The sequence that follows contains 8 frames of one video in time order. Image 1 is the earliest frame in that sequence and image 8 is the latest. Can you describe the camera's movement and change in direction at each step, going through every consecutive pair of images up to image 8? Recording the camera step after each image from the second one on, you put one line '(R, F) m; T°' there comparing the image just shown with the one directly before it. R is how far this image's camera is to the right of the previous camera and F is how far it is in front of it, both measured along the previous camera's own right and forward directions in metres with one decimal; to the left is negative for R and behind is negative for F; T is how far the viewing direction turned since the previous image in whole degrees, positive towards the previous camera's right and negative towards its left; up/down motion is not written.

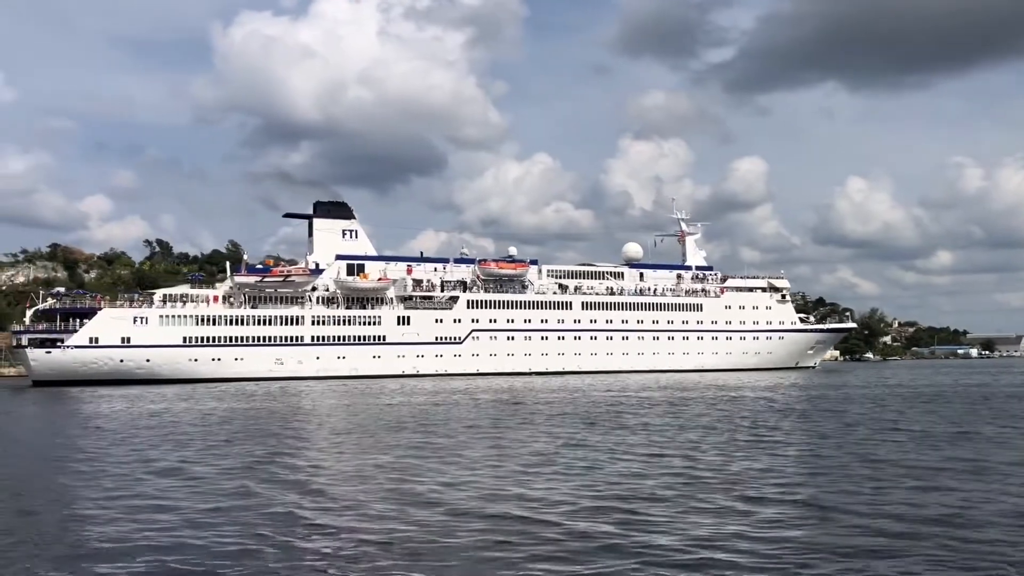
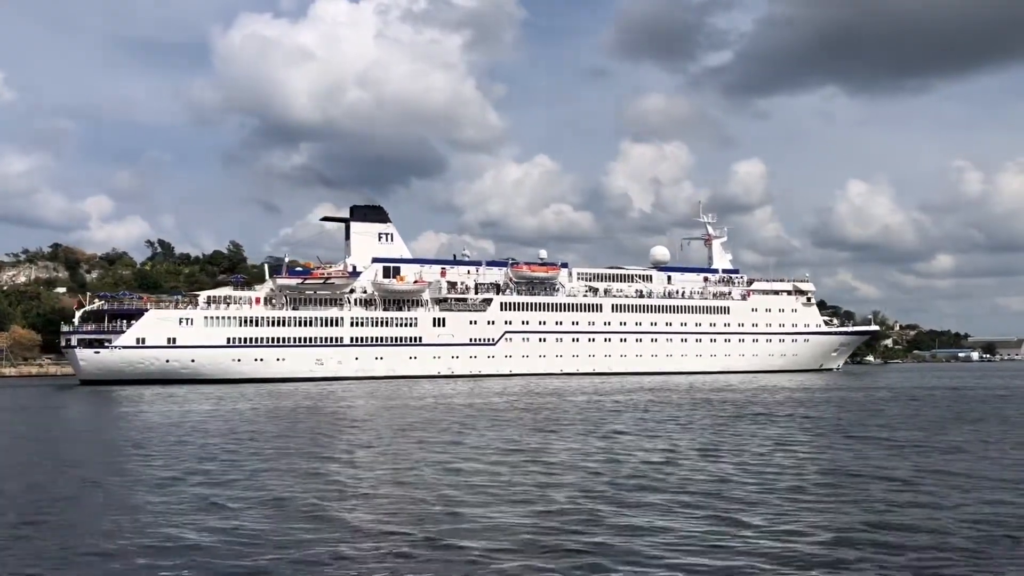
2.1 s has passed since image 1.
(-1.6, -0.9) m; 0°
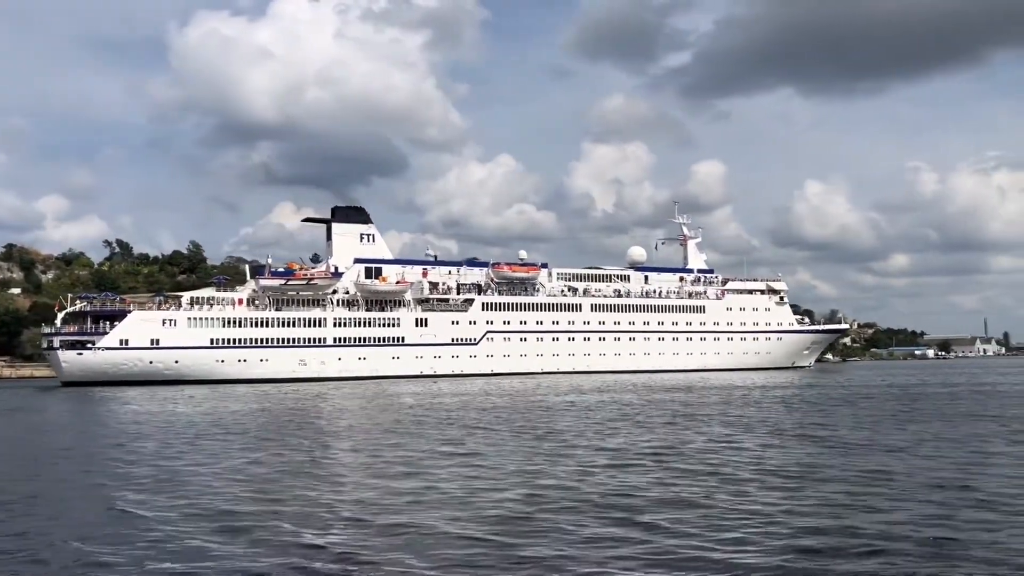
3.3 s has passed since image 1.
(-0.9, -0.5) m; +2°
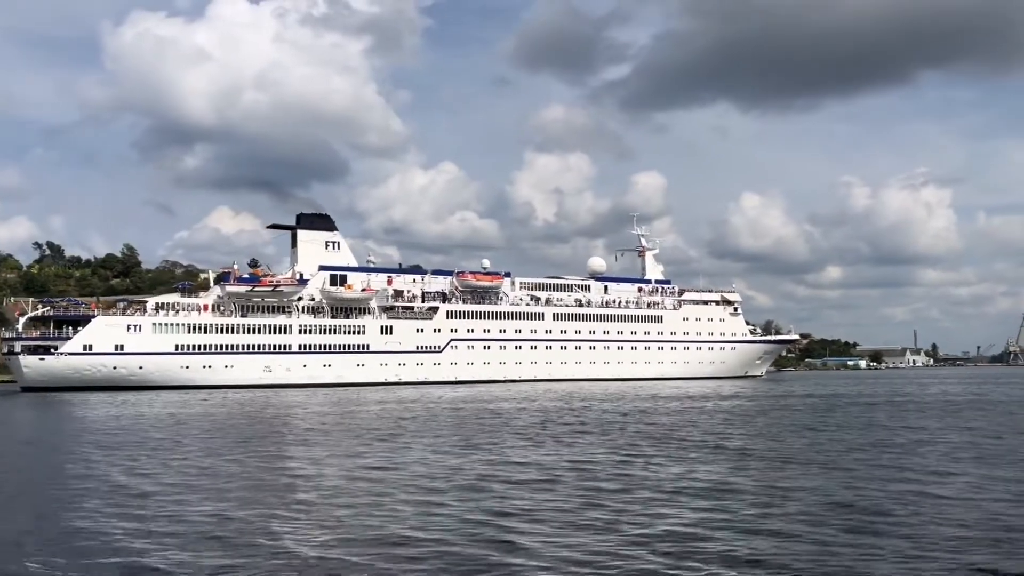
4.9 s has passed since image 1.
(-1.1, -0.7) m; +4°
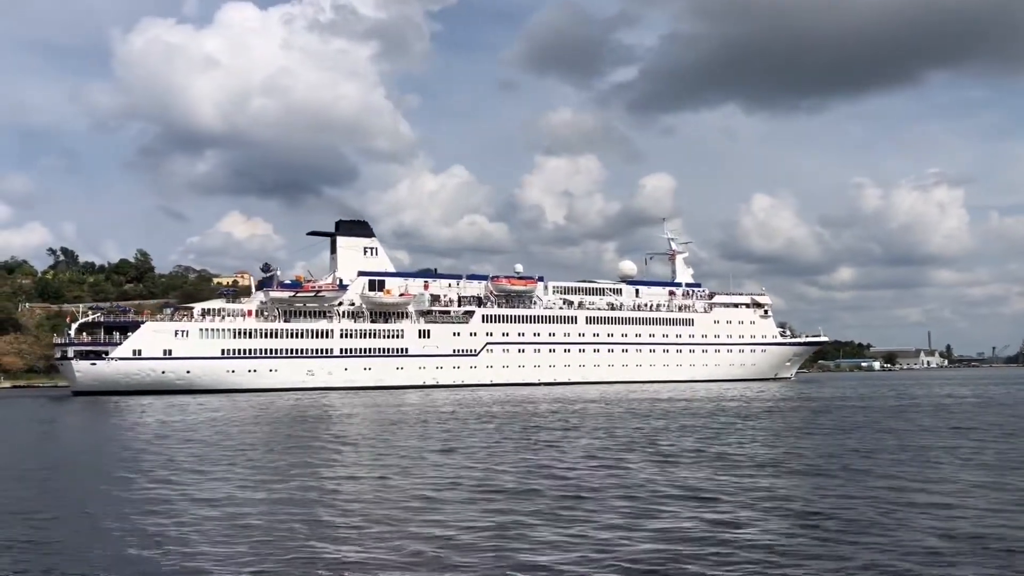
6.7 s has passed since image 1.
(-1.2, -0.8) m; -1°
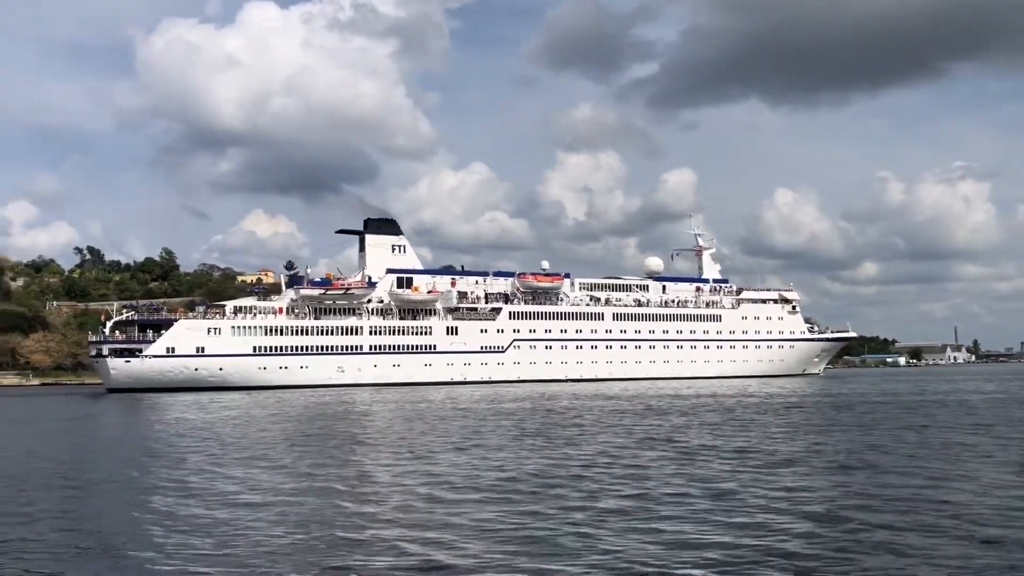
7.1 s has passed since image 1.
(-0.3, -0.2) m; -1°
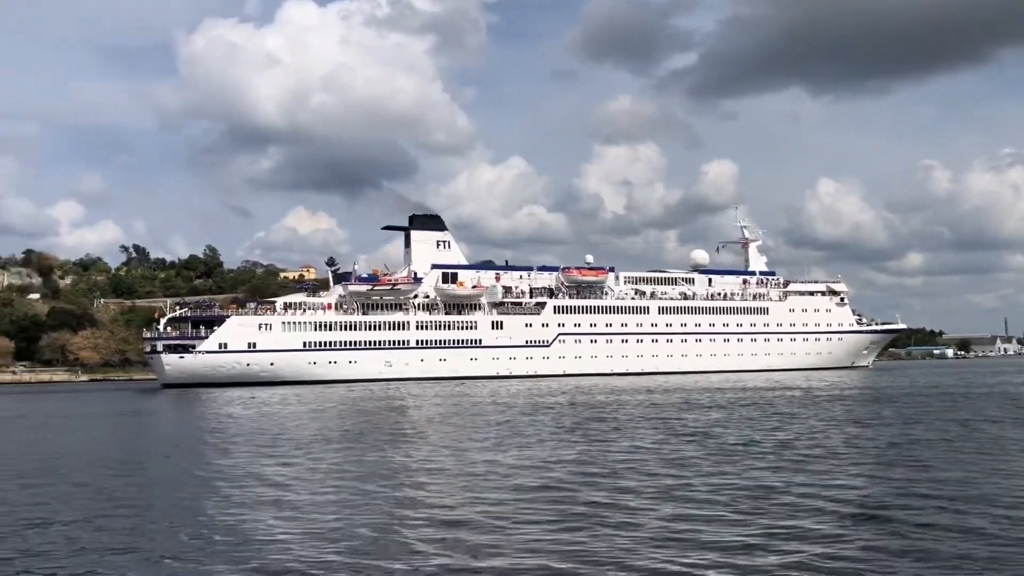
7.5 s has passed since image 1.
(-0.3, -0.1) m; -2°
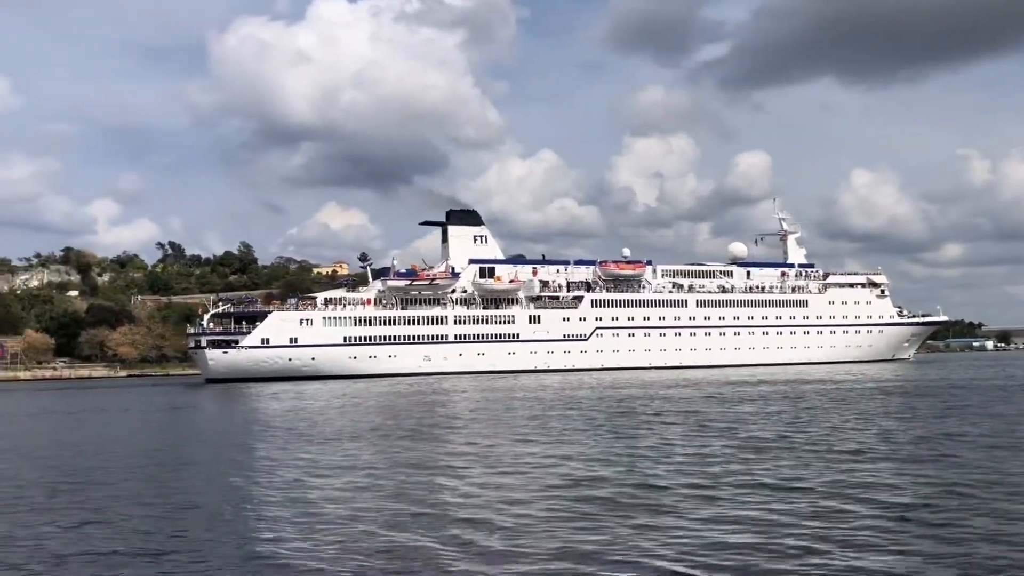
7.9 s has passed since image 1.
(-0.3, -0.1) m; -2°
